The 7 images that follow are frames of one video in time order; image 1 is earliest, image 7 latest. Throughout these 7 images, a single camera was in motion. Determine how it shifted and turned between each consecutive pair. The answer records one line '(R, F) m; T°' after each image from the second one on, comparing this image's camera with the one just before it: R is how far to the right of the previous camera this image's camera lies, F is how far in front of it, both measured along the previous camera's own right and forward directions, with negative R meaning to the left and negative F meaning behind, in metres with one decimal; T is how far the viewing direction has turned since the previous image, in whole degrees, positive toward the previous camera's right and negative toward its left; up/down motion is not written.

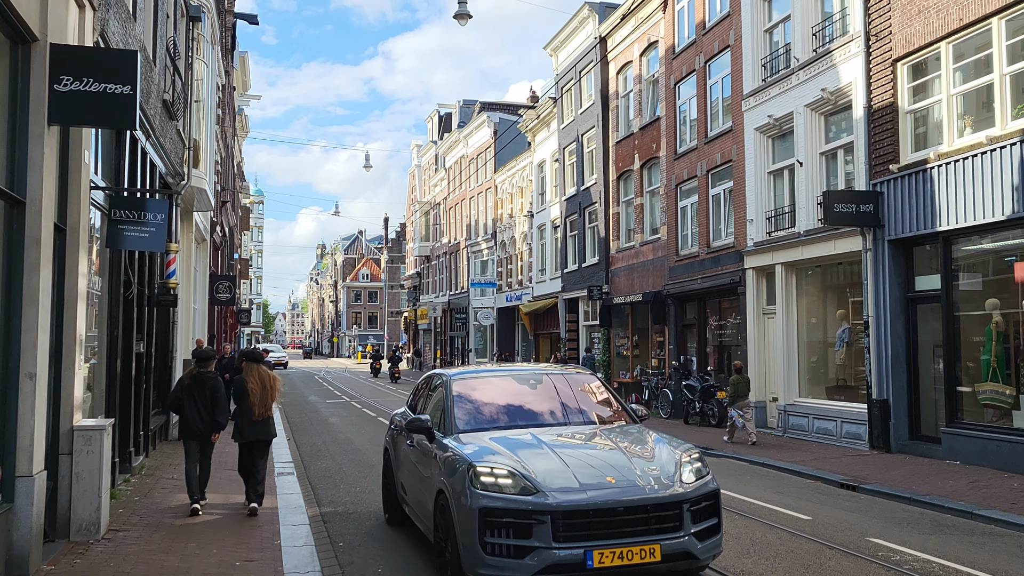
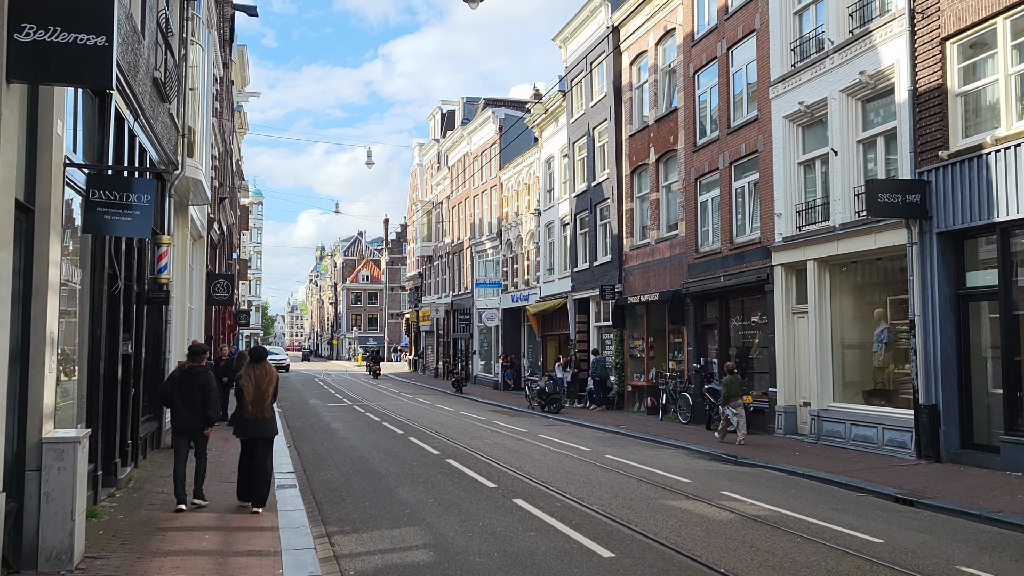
(-0.3, +1.0) m; 0°
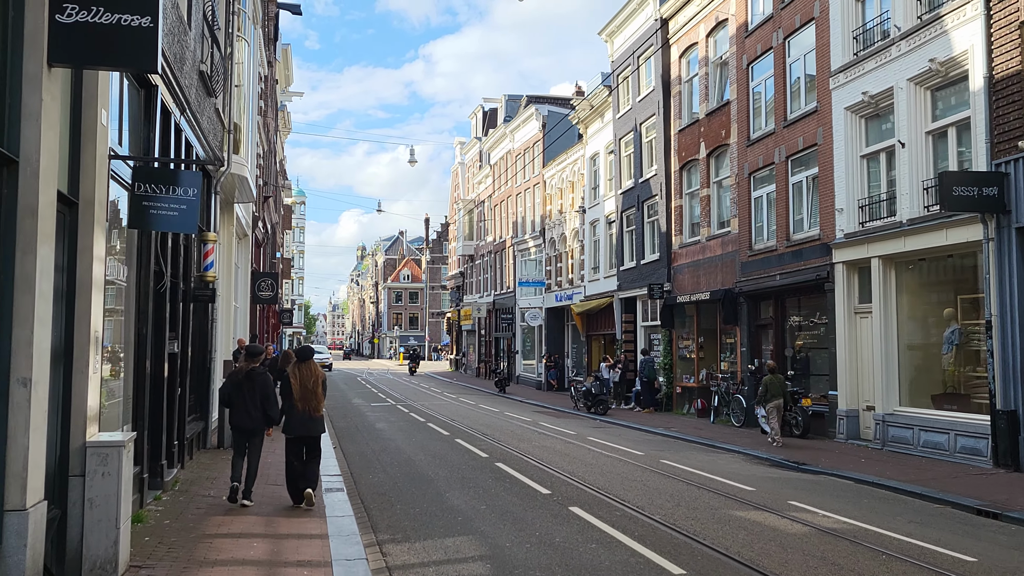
(-0.2, +0.4) m; -3°
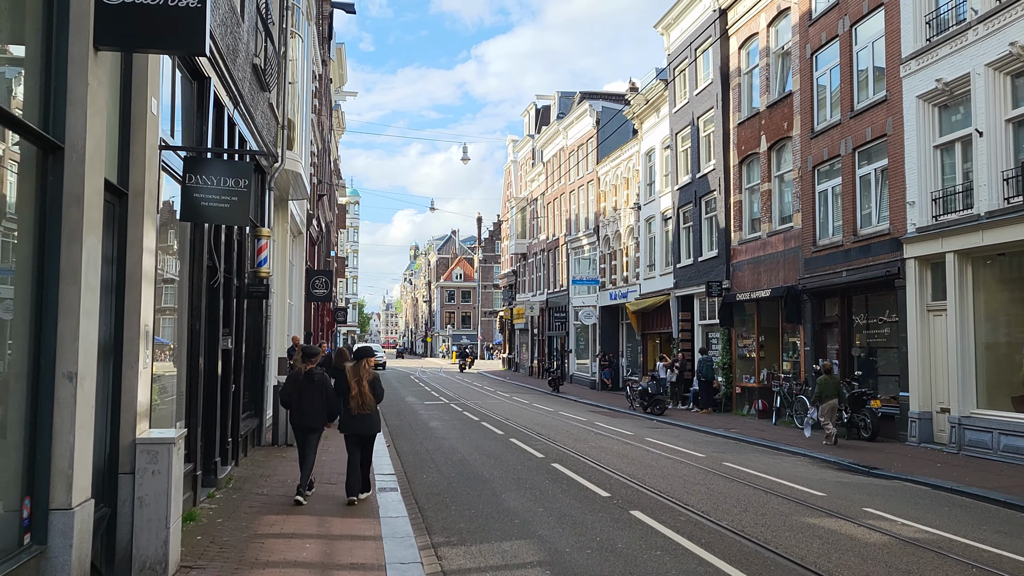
(-0.1, +0.3) m; -3°
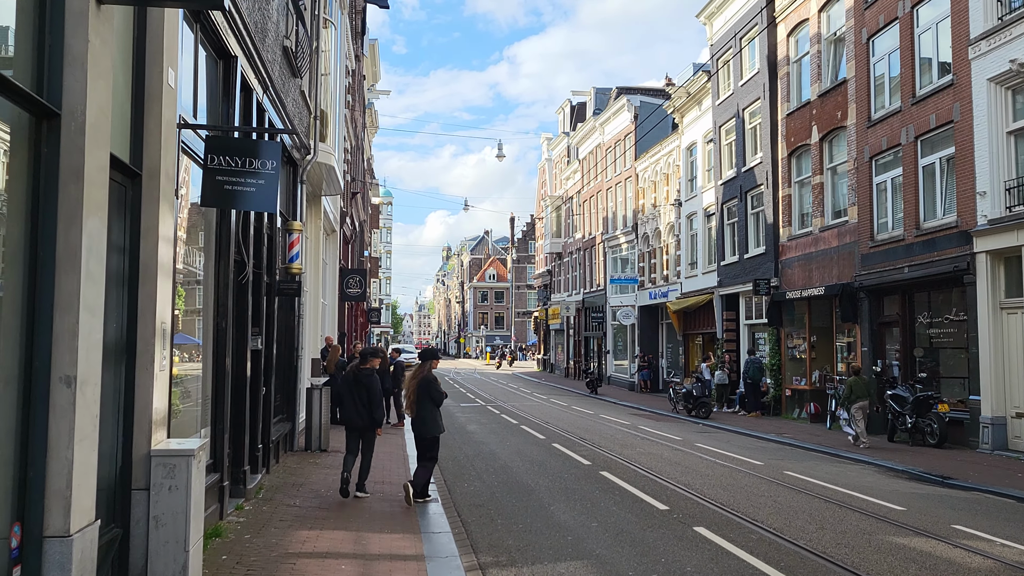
(-0.2, +0.7) m; -2°
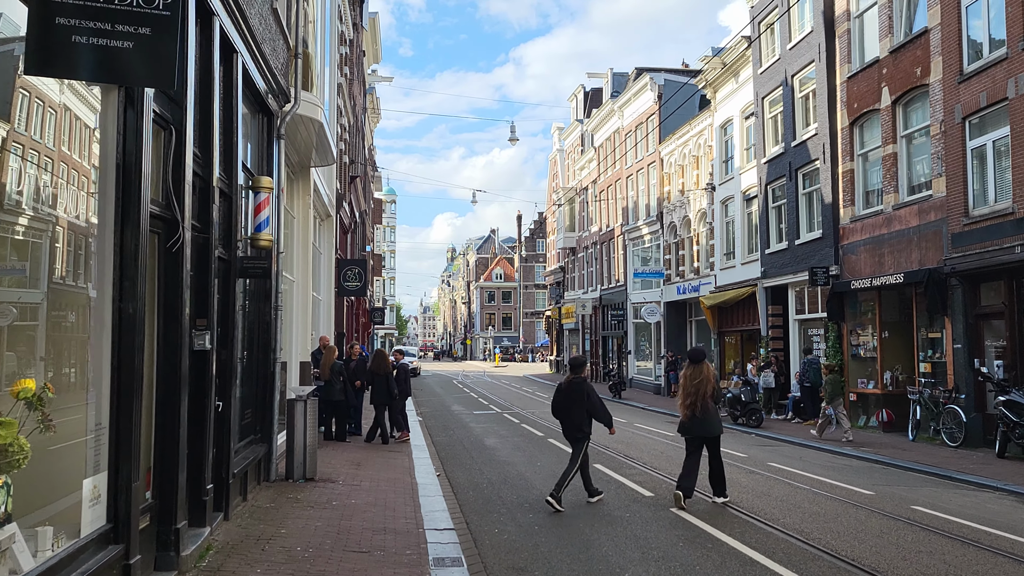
(-0.4, +2.9) m; 0°
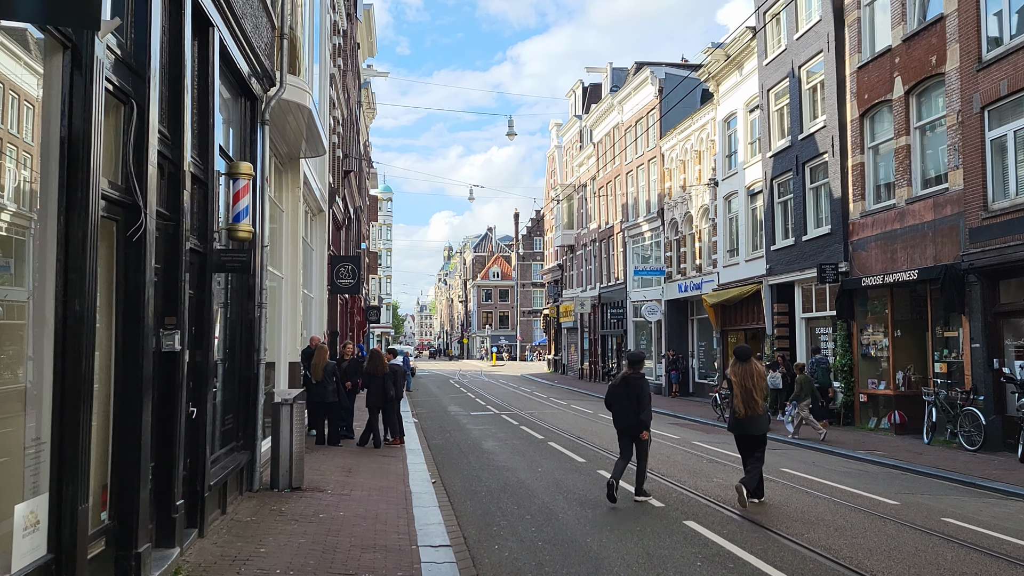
(0.0, +0.7) m; 0°
